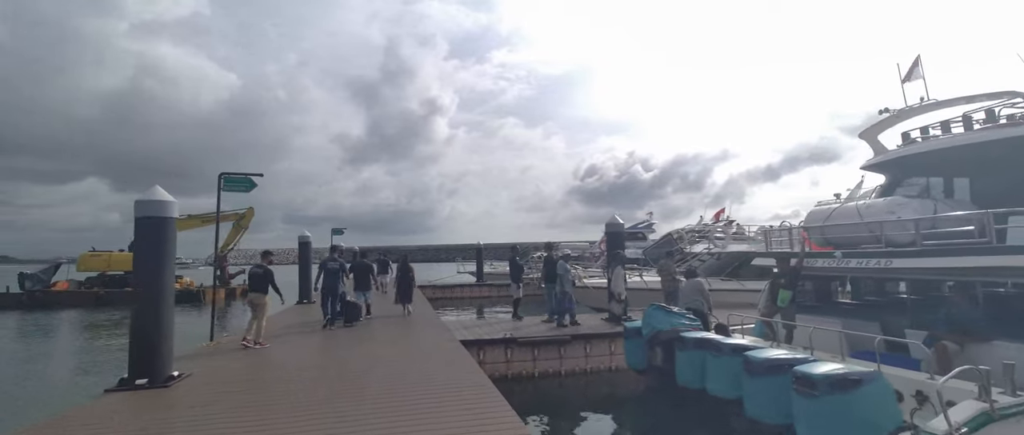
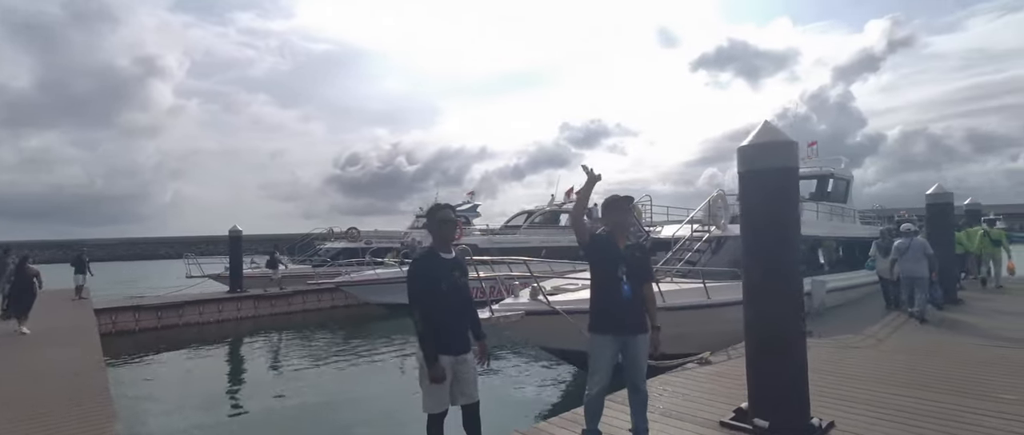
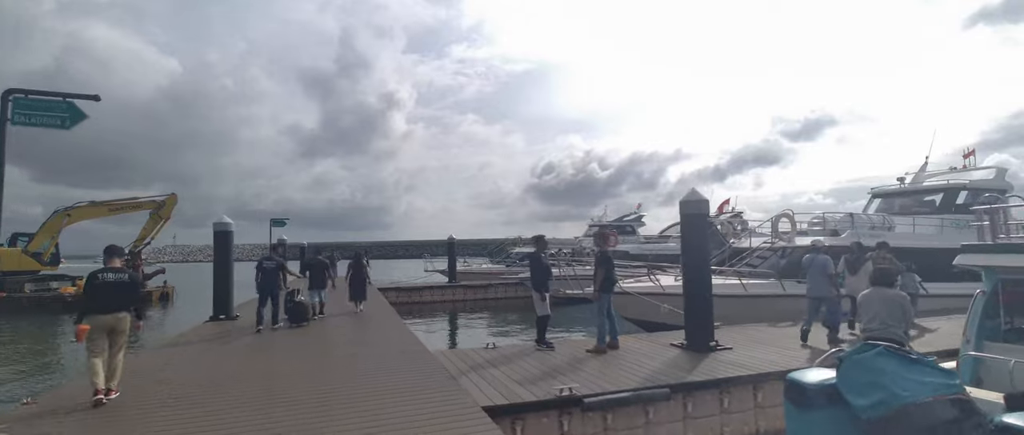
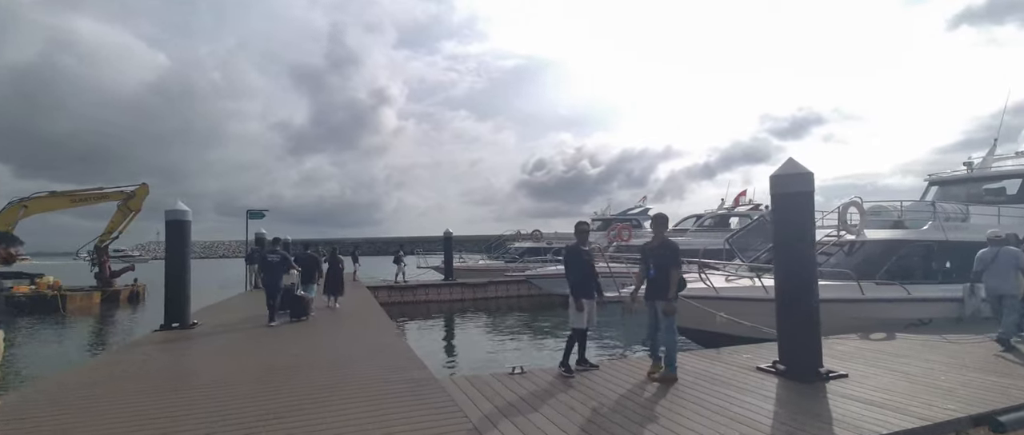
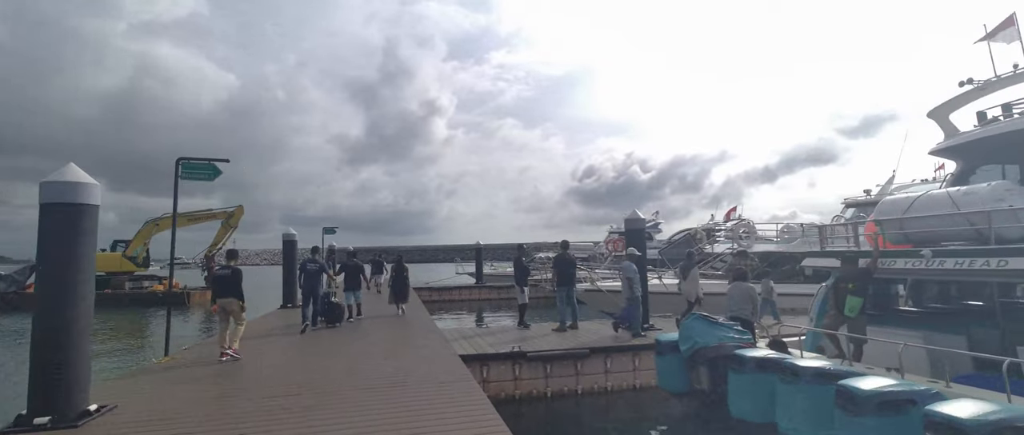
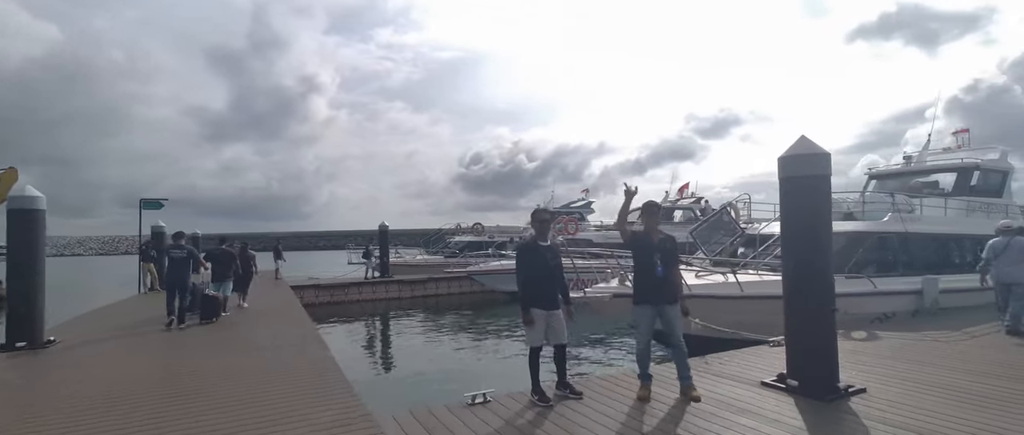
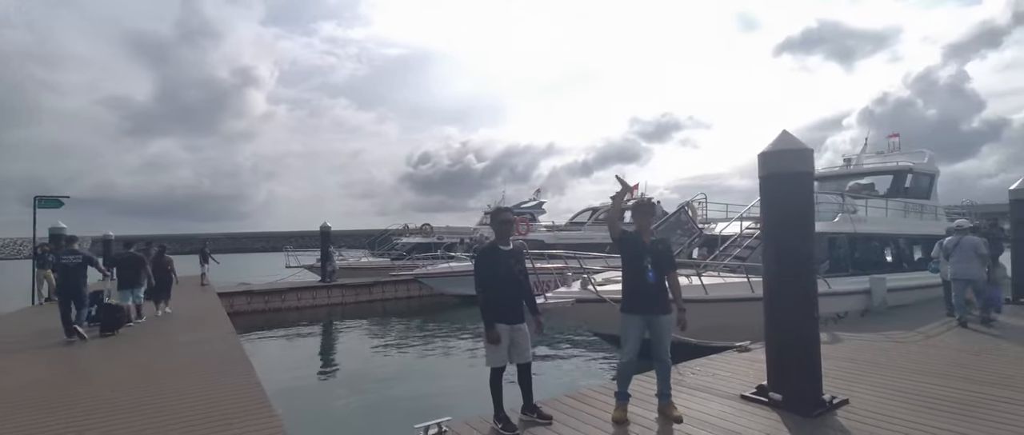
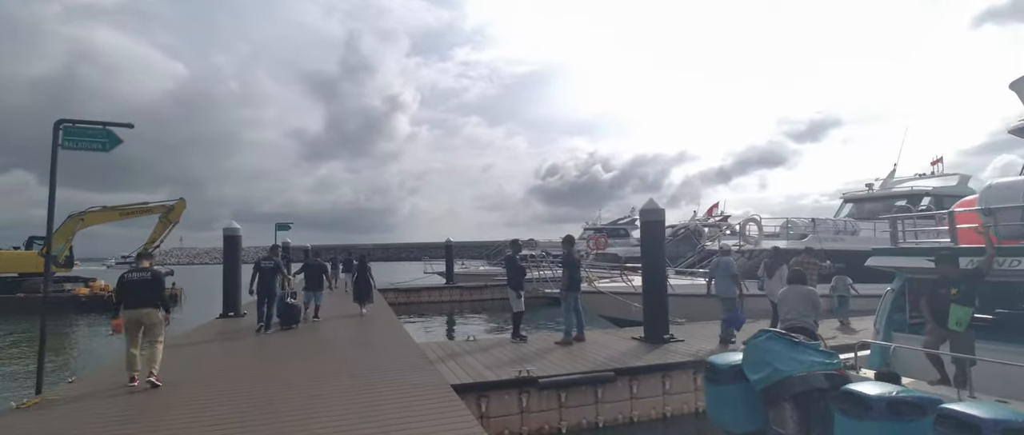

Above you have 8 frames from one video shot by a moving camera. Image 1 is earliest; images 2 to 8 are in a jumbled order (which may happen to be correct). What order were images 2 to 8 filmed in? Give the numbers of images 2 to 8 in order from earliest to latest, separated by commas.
5, 8, 3, 4, 6, 7, 2
